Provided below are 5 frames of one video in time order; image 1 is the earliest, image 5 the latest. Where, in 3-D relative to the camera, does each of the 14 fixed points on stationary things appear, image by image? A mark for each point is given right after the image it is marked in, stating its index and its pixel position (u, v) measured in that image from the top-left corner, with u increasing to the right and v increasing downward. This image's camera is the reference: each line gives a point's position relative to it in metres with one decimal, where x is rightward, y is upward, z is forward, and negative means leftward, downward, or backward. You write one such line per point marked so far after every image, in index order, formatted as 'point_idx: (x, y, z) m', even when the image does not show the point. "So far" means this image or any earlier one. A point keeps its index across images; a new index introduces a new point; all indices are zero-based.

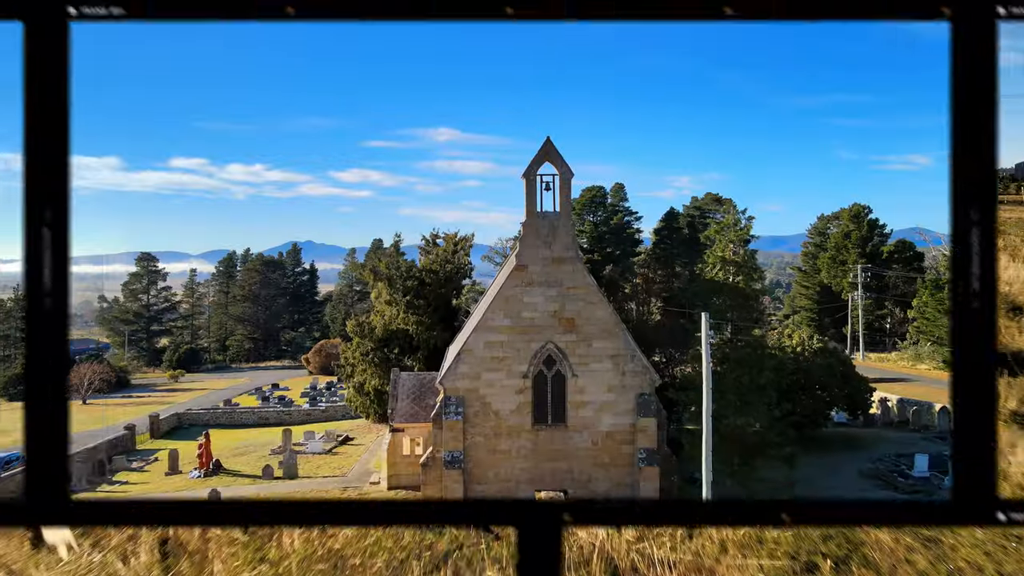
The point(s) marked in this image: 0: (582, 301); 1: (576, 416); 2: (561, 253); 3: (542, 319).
0: (+2.2, -0.4, +17.8) m
1: (+2.0, -3.9, +17.9) m
2: (+1.5, +1.0, +18.0) m
3: (+0.9, -1.0, +17.8) m
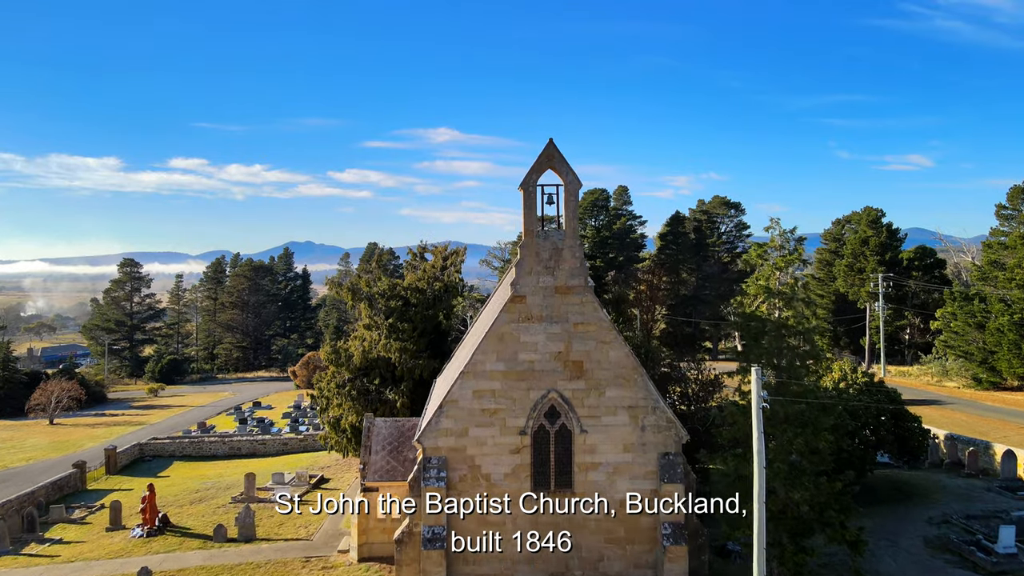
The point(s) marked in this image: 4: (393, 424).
0: (+2.0, -1.3, +14.5) m
1: (+1.8, -4.8, +14.6) m
2: (+1.4, +0.1, +14.6) m
3: (+0.8, -1.9, +14.5) m
4: (-3.7, -4.2, +17.9) m
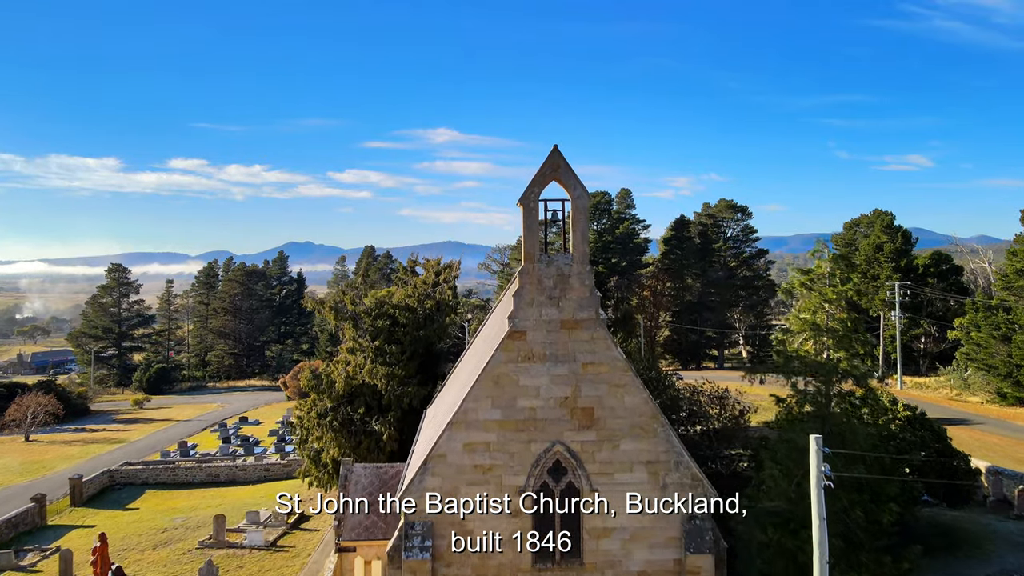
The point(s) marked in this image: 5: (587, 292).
0: (+2.0, -2.0, +12.3) m
1: (+1.8, -5.5, +12.3) m
2: (+1.3, -0.6, +12.4) m
3: (+0.7, -2.6, +12.3) m
4: (-3.7, -4.9, +15.6) m
5: (+1.6, -0.1, +12.3) m
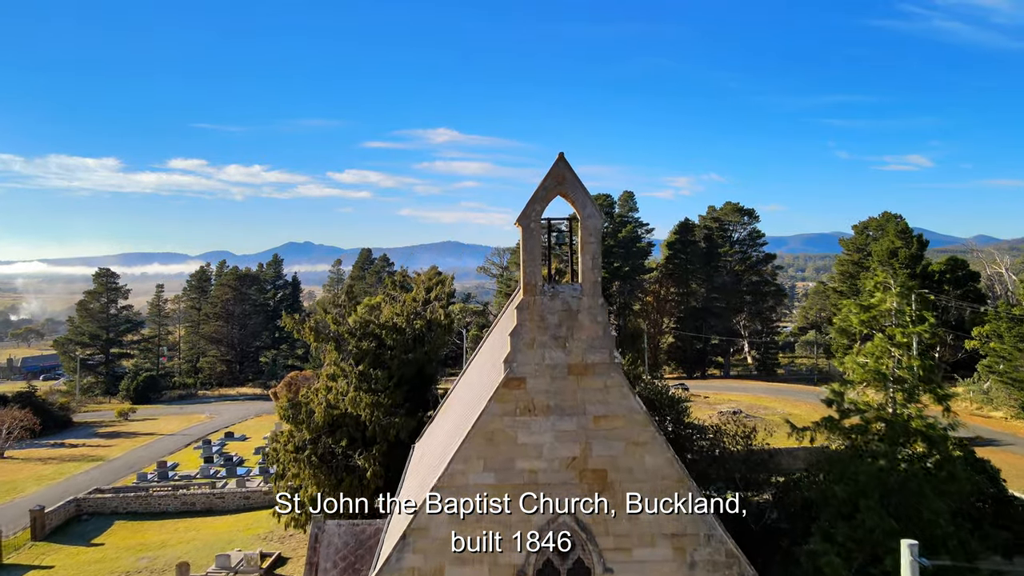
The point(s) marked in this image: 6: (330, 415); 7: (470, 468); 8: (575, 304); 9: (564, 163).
0: (+1.9, -2.7, +10.2) m
1: (+1.7, -6.2, +10.2) m
2: (+1.3, -1.2, +10.3) m
3: (+0.7, -3.3, +10.2) m
4: (-3.8, -5.6, +13.5) m
5: (+1.5, -0.7, +10.2) m
6: (-6.2, -4.3, +19.7) m
7: (-0.7, -3.1, +10.1) m
8: (+1.1, -0.3, +10.2) m
9: (+0.9, +2.2, +10.2) m
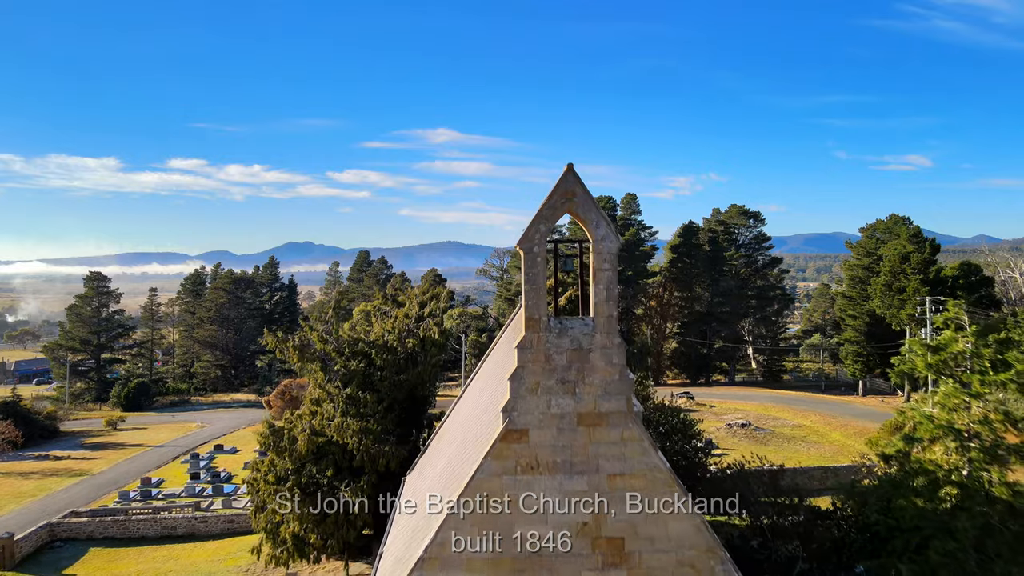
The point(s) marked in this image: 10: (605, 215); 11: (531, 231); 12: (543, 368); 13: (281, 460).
0: (+1.9, -3.2, +8.6) m
1: (+1.7, -6.7, +8.7) m
2: (+1.3, -1.7, +8.7) m
3: (+0.7, -3.8, +8.6) m
4: (-3.8, -6.1, +11.9) m
5: (+1.5, -1.3, +8.6) m
6: (-6.2, -4.8, +18.2) m
7: (-0.7, -3.6, +8.5) m
8: (+1.1, -0.8, +8.7) m
9: (+0.9, +1.7, +8.6) m
10: (+1.4, +1.1, +8.8) m
11: (+0.3, +0.9, +8.7) m
12: (+0.4, -1.1, +8.6) m
13: (-7.2, -5.4, +18.1) m
